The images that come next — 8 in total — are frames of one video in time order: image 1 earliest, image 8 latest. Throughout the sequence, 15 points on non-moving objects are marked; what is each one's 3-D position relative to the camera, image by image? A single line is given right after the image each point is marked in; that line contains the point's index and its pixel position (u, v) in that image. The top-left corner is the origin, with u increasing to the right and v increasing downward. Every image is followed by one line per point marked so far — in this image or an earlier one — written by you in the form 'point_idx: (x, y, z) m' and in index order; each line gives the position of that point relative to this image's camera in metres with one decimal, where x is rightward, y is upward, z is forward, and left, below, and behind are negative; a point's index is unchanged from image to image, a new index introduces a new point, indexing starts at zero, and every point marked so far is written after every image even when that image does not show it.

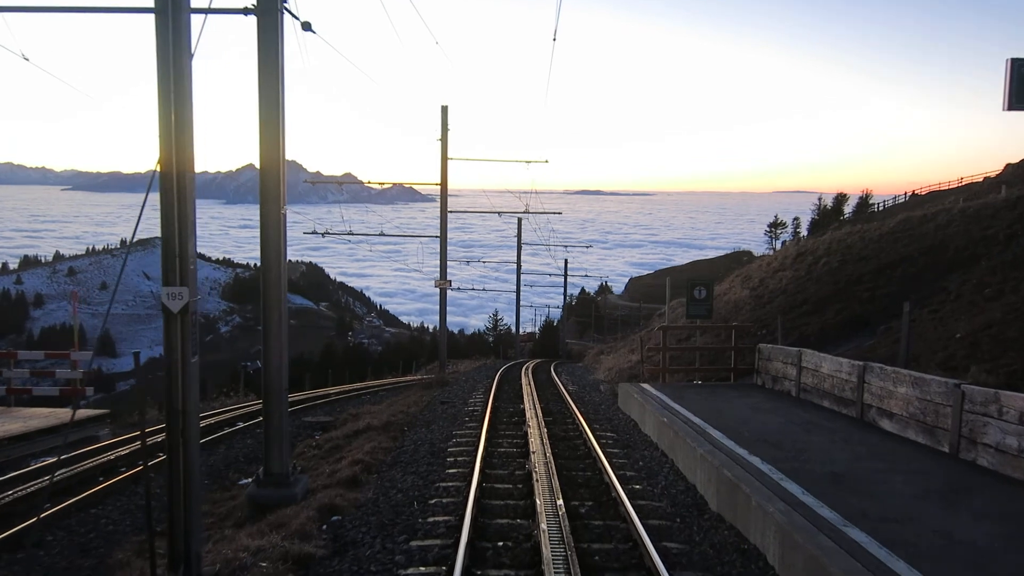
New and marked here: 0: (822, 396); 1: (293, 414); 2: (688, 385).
0: (+4.3, -1.5, +12.5) m
1: (-4.8, -2.8, +19.9) m
2: (+3.1, -1.7, +15.9) m
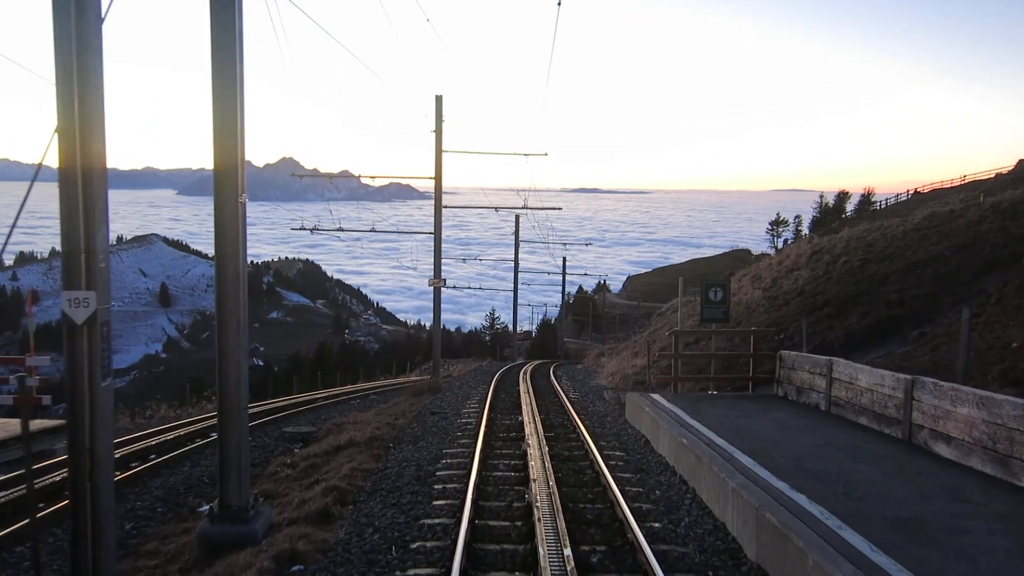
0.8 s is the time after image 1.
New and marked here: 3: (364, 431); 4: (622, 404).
0: (+4.2, -1.5, +11.1) m
1: (-4.9, -2.8, +18.5) m
2: (+3.0, -1.7, +14.5) m
3: (-2.4, -2.3, +14.7) m
4: (+2.0, -2.1, +16.5) m
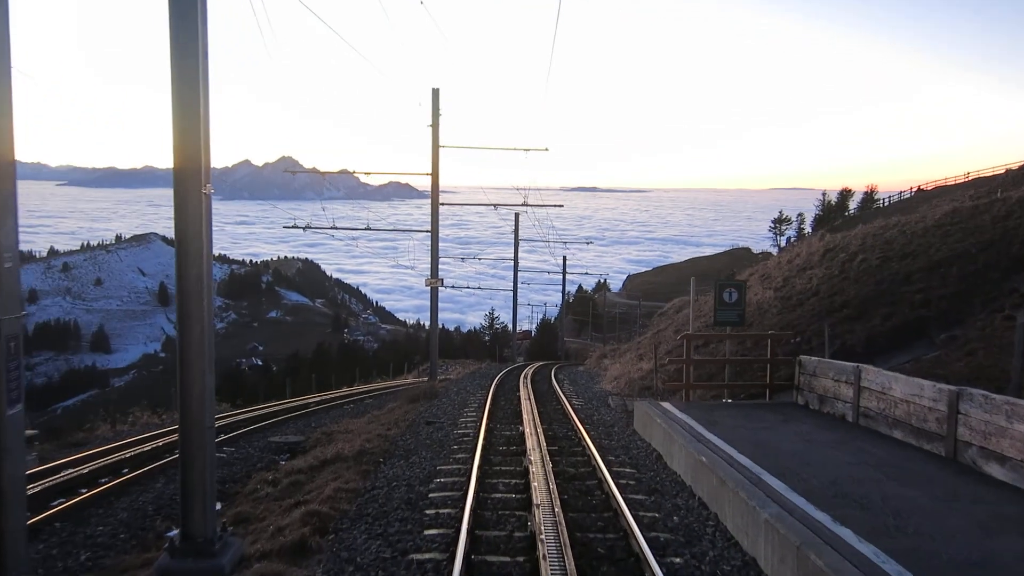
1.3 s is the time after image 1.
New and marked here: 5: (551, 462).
0: (+4.3, -1.5, +10.1) m
1: (-4.9, -2.8, +17.5) m
2: (+3.0, -1.7, +13.5) m
3: (-2.4, -2.3, +13.7) m
4: (+2.0, -2.1, +15.5) m
5: (+0.5, -2.1, +11.0) m
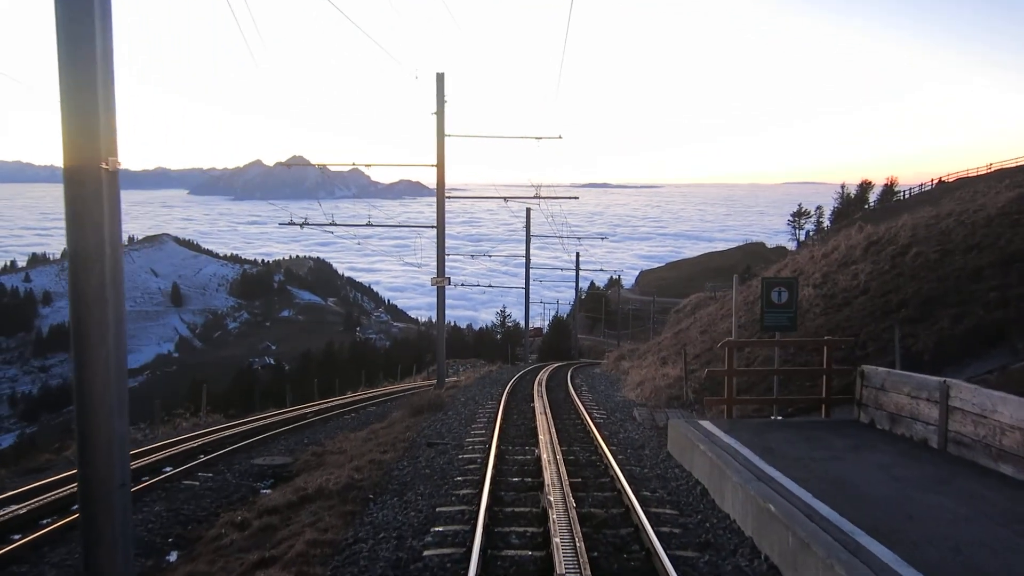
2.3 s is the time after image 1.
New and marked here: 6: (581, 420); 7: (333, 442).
0: (+4.4, -1.5, +8.2) m
1: (-4.6, -2.8, +15.7) m
2: (+3.2, -1.7, +11.6) m
3: (-2.2, -2.4, +11.9) m
4: (+2.2, -2.1, +13.6) m
5: (+0.6, -2.1, +9.1) m
6: (+1.2, -2.2, +15.2) m
7: (-3.2, -2.7, +16.1) m
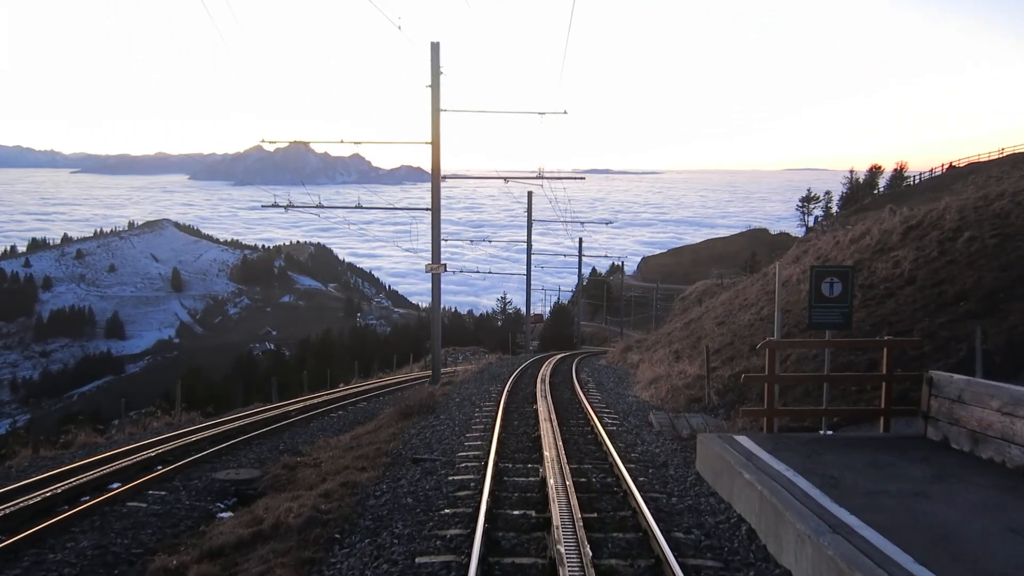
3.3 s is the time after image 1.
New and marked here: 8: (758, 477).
0: (+4.4, -1.5, +6.3) m
1: (-4.6, -2.6, +13.8) m
2: (+3.2, -1.6, +9.7) m
3: (-2.2, -2.3, +10.0) m
4: (+2.2, -2.0, +11.7) m
5: (+0.6, -2.0, +7.2) m
6: (+1.2, -2.0, +13.3) m
7: (-3.2, -2.6, +14.3) m
8: (+2.1, -1.6, +7.9) m
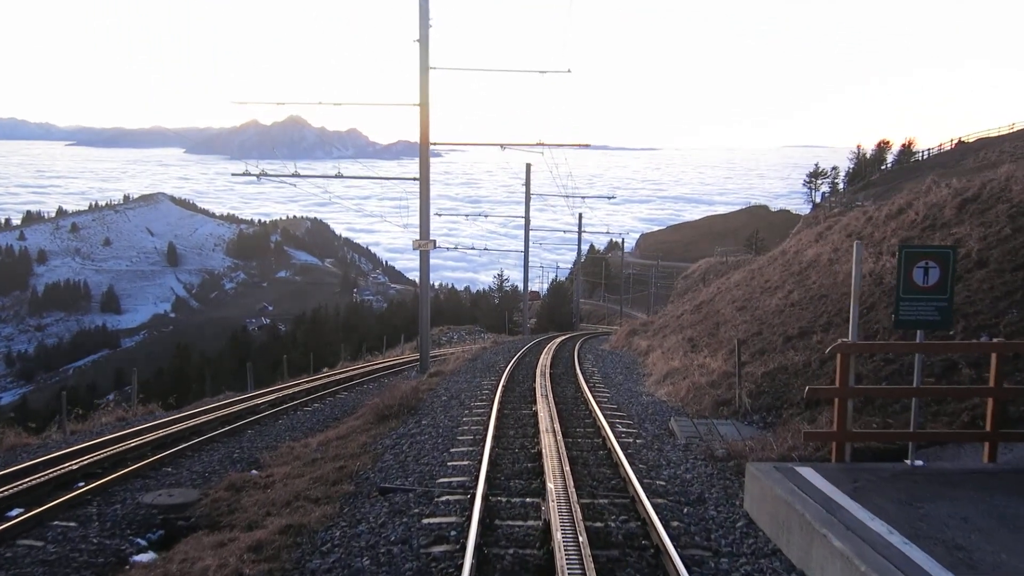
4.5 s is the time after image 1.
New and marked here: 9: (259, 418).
0: (+4.3, -1.5, +4.0) m
1: (-4.7, -2.4, +11.5) m
2: (+3.2, -1.5, +7.4) m
3: (-2.3, -2.1, +7.7) m
4: (+2.2, -1.8, +9.4) m
5: (+0.6, -2.0, +4.9) m
6: (+1.1, -1.8, +11.0) m
7: (-3.2, -2.3, +12.0) m
8: (+2.1, -1.6, +5.6) m
9: (-4.7, -2.4, +17.1) m
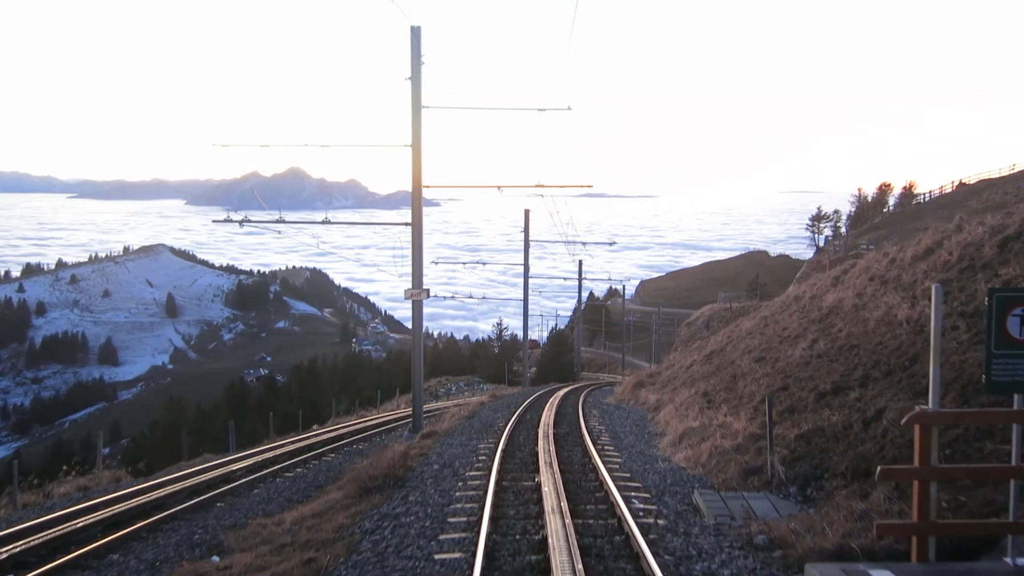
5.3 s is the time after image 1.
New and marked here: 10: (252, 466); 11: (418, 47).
0: (+4.3, -1.6, +2.5) m
1: (-4.7, -3.0, +9.9) m
2: (+3.2, -1.9, +5.8) m
3: (-2.3, -2.5, +6.1) m
4: (+2.2, -2.3, +7.8) m
5: (+0.6, -2.2, +3.3) m
6: (+1.1, -2.4, +9.4) m
7: (-3.2, -3.0, +10.4) m
8: (+2.1, -1.8, +4.0) m
9: (-4.7, -3.4, +15.5) m
10: (-5.2, -3.6, +18.4) m
11: (-2.1, +5.3, +19.8) m
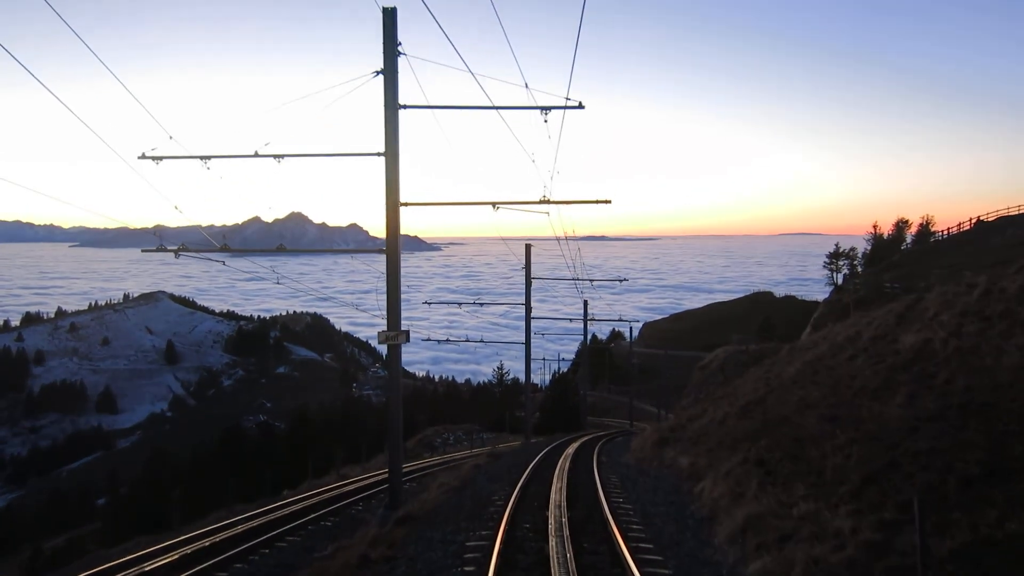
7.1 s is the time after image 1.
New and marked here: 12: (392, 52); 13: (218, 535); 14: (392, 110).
0: (+4.3, -1.5, -1.6) m
1: (-4.7, -3.3, +5.8) m
2: (+3.2, -1.9, +1.8) m
3: (-2.3, -2.6, +2.0) m
4: (+2.1, -2.4, +3.7) m
5: (+0.6, -2.2, -0.8) m
6: (+1.1, -2.6, +5.3) m
7: (-3.2, -3.2, +6.3) m
8: (+2.1, -1.8, -0.1) m
9: (-4.7, -3.9, +11.3) m
10: (-5.2, -4.3, +14.2) m
11: (-2.1, +4.6, +16.0) m
12: (-2.1, +4.2, +16.3) m
13: (-5.5, -4.7, +17.5) m
14: (-2.1, +3.2, +16.0) m
